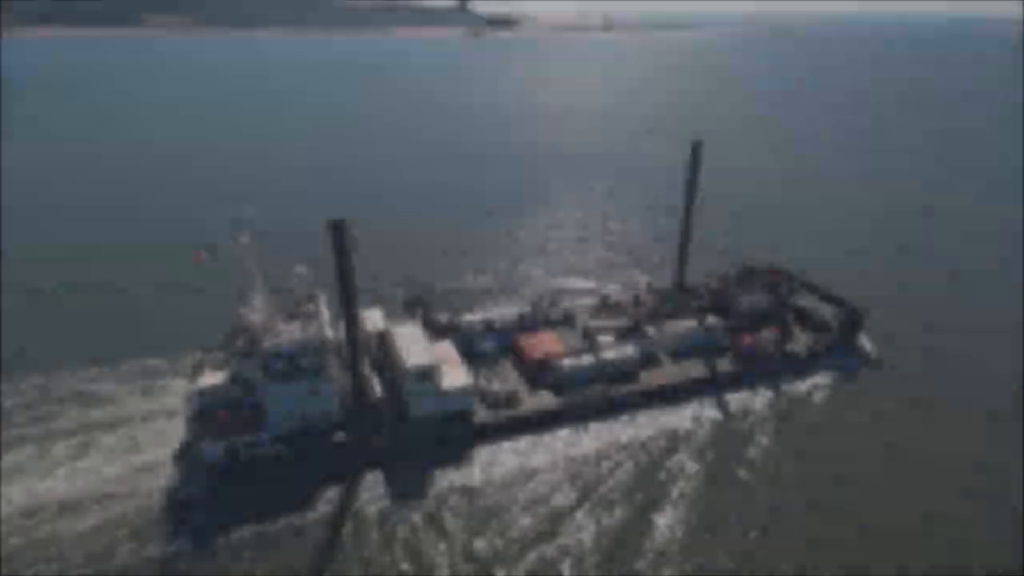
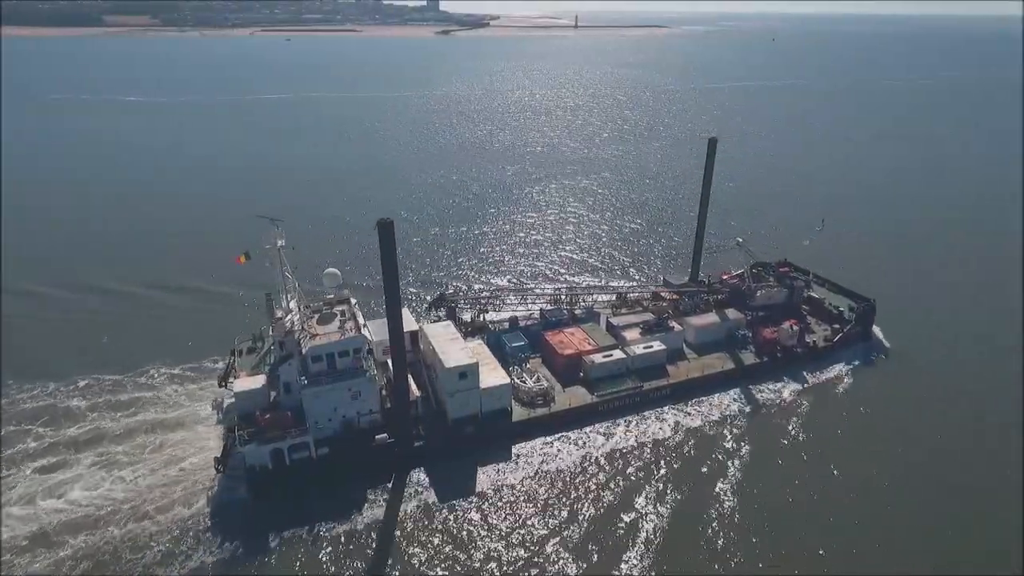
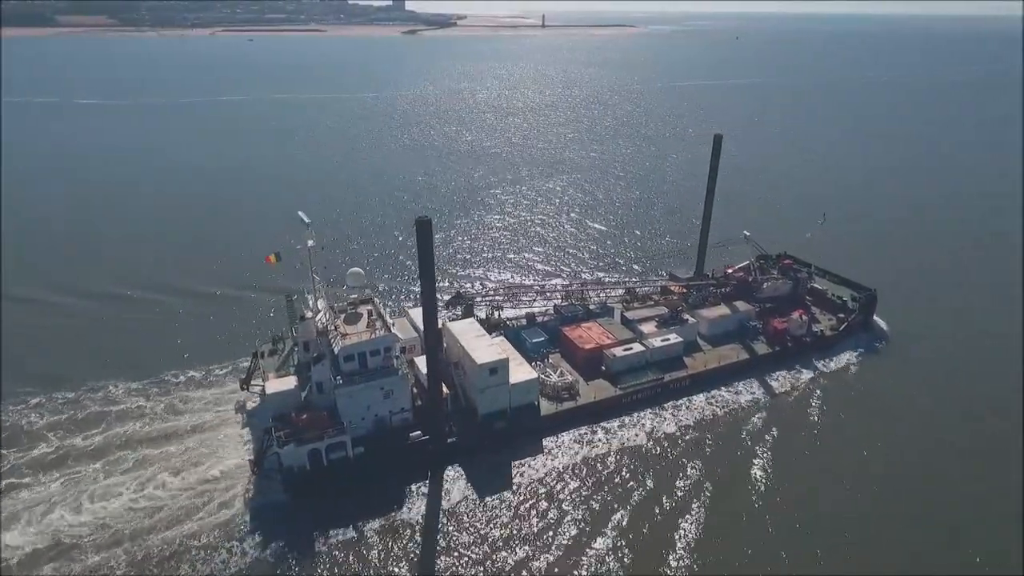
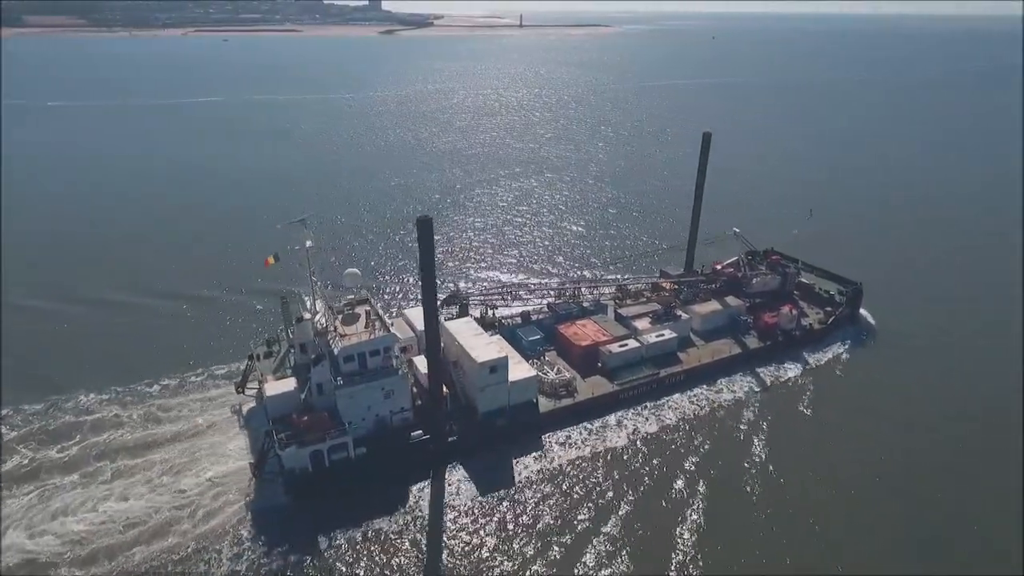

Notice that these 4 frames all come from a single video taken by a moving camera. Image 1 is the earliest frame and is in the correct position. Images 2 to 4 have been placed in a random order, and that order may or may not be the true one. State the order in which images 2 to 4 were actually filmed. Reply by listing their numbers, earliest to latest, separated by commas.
2, 3, 4
